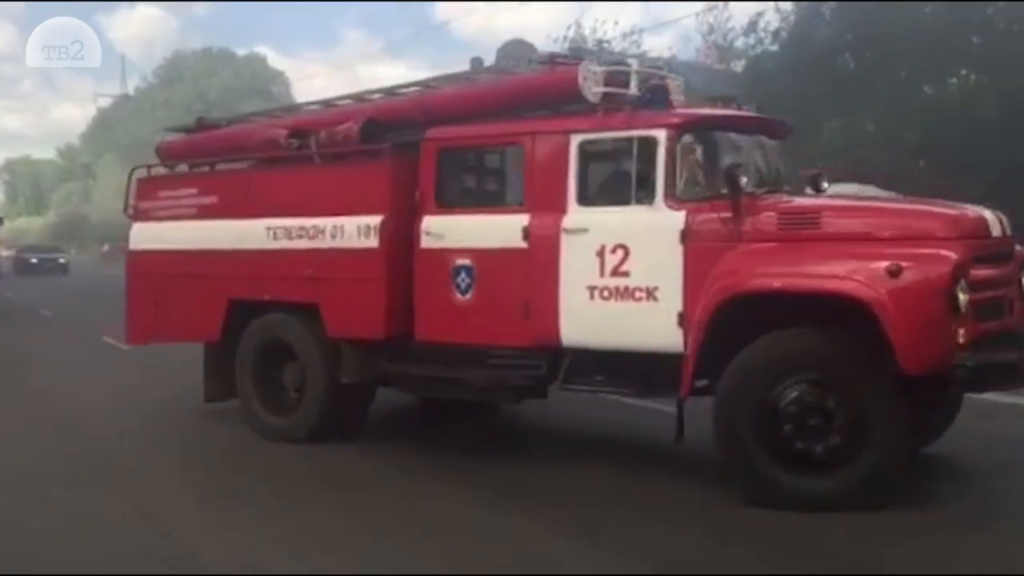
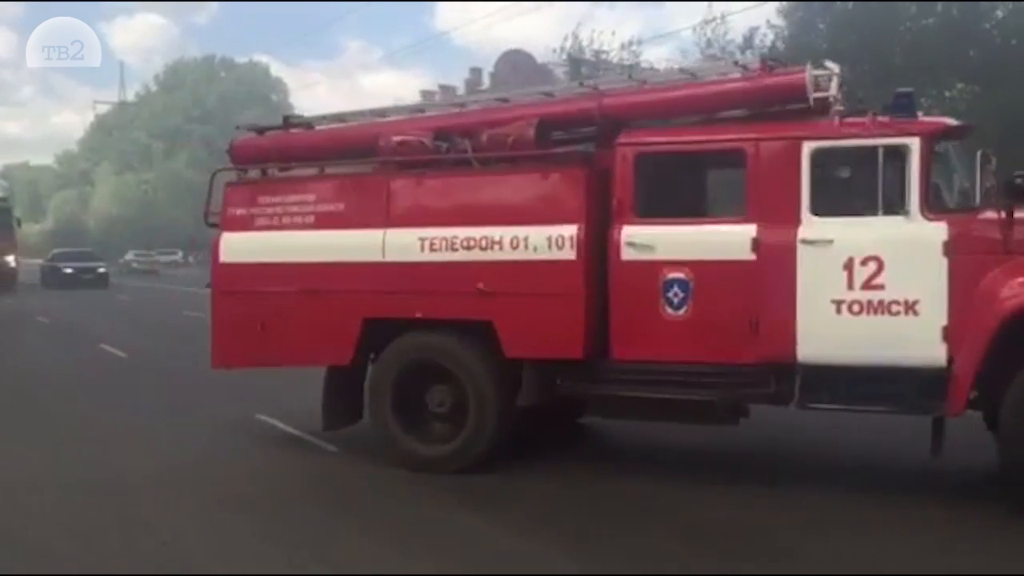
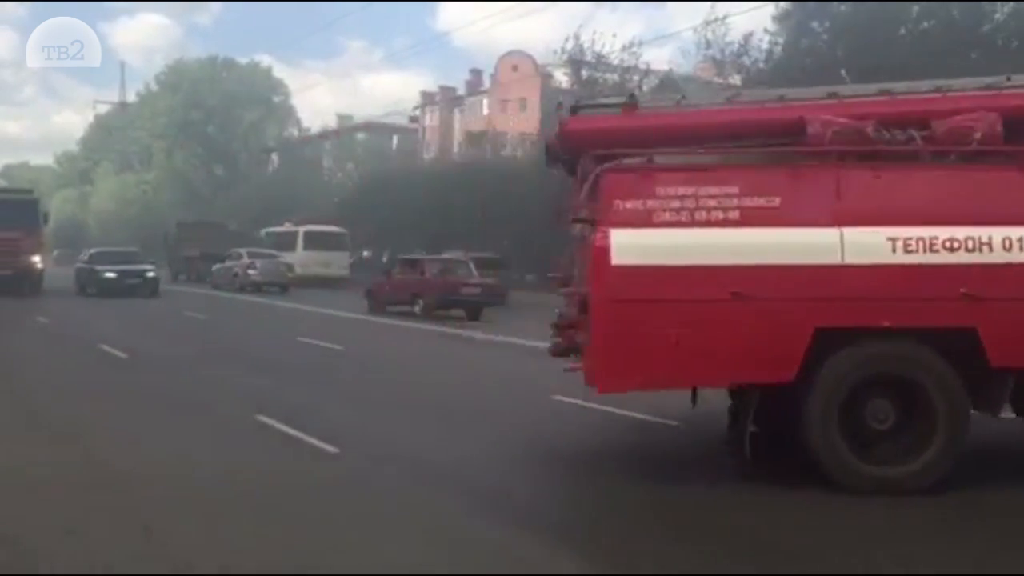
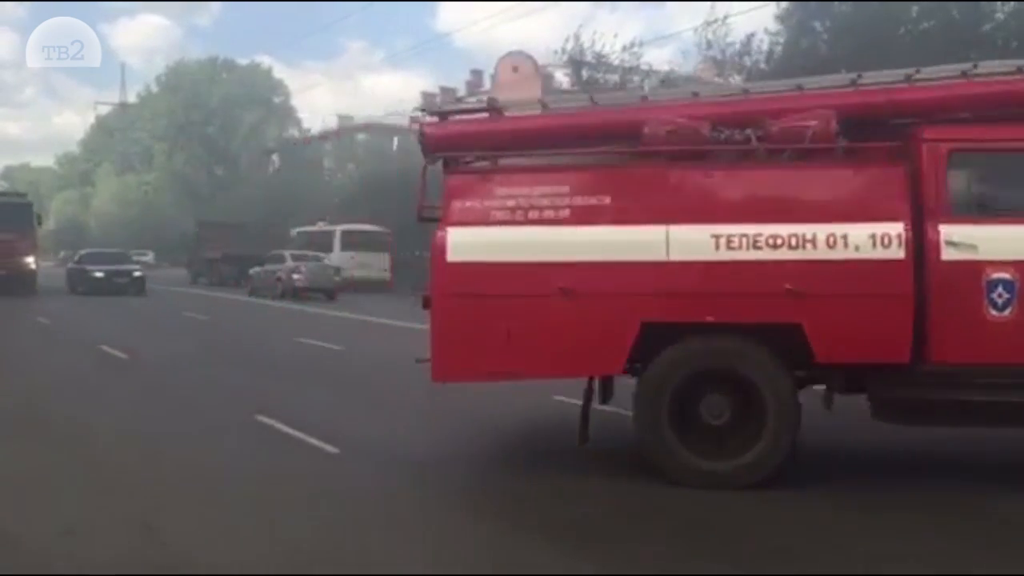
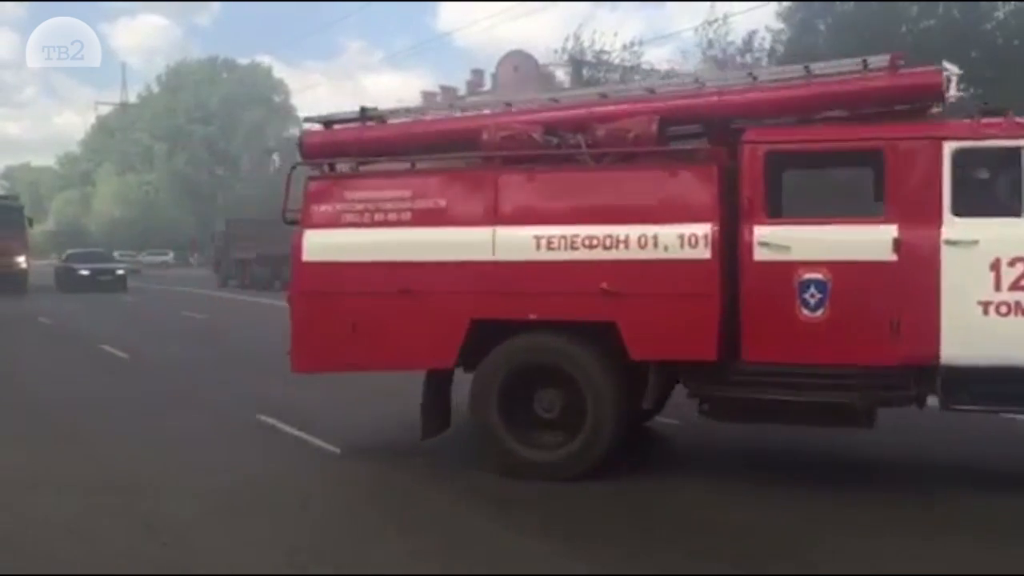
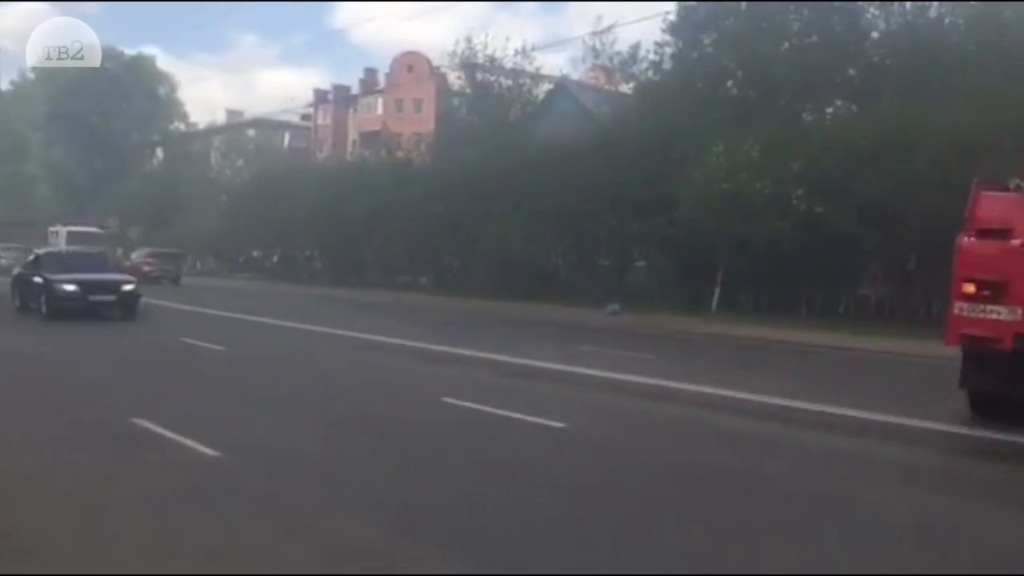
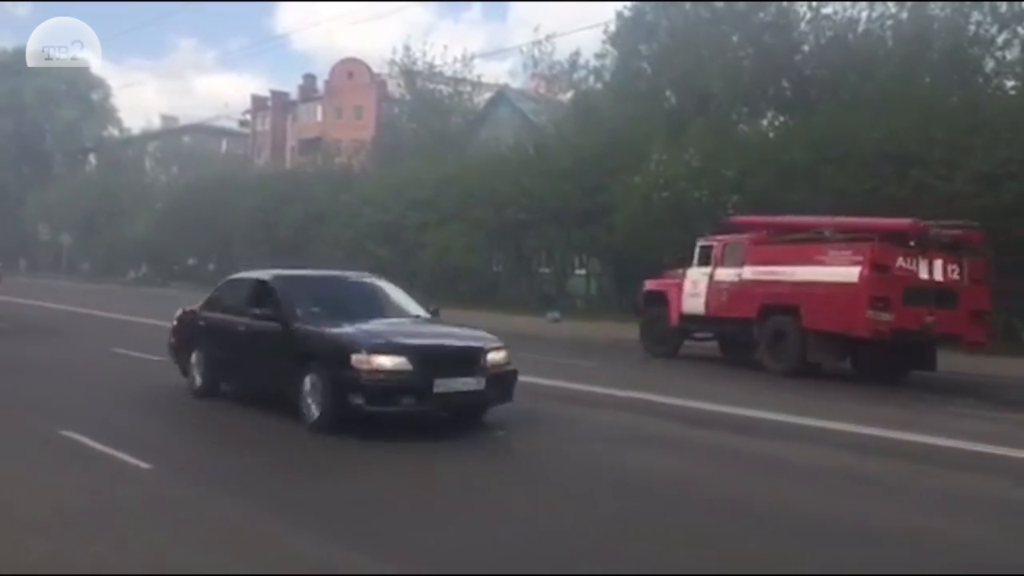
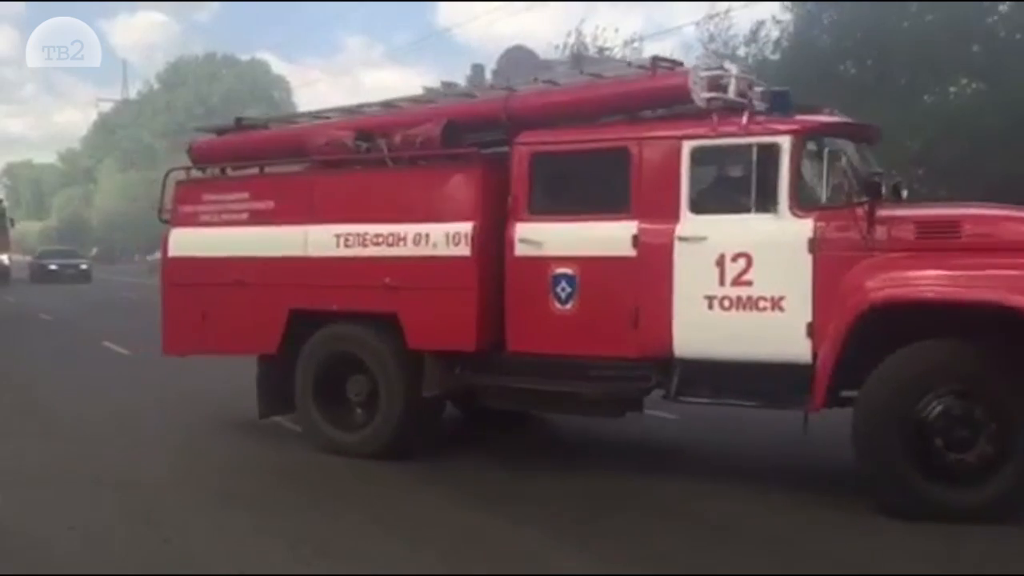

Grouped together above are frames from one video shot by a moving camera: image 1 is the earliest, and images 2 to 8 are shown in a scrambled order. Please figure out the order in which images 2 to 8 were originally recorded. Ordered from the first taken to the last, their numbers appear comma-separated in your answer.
8, 2, 5, 4, 3, 6, 7
